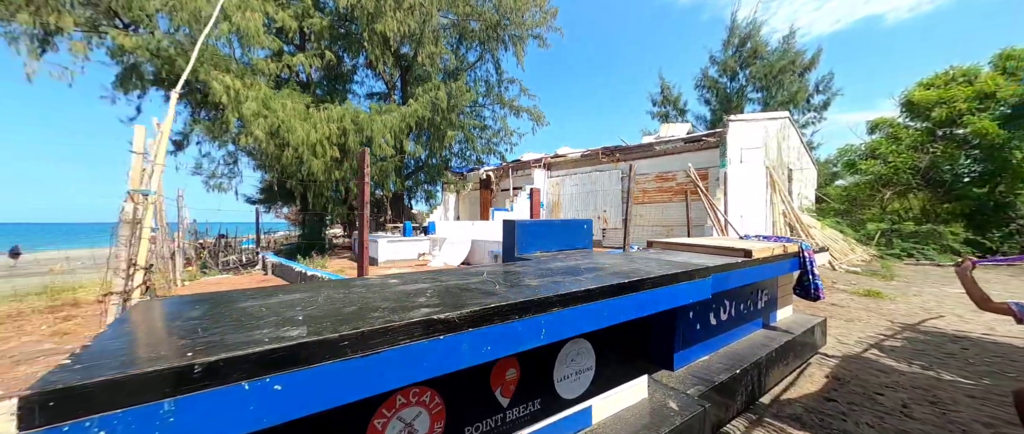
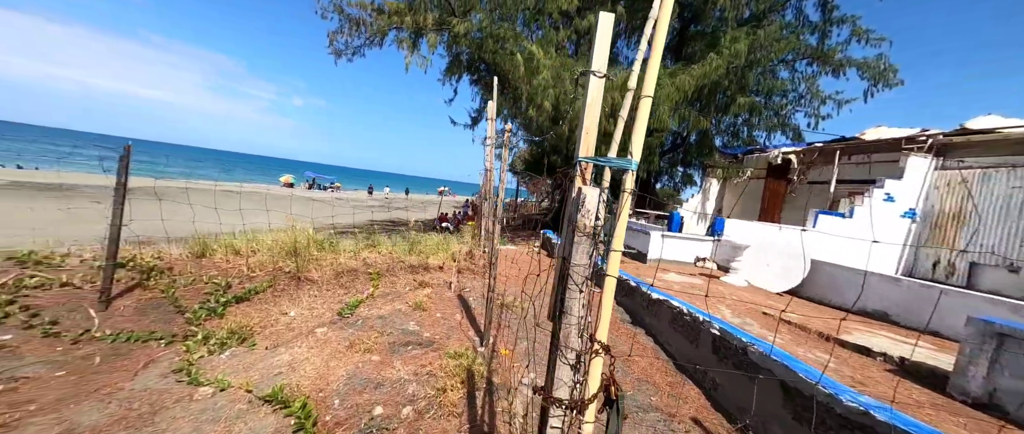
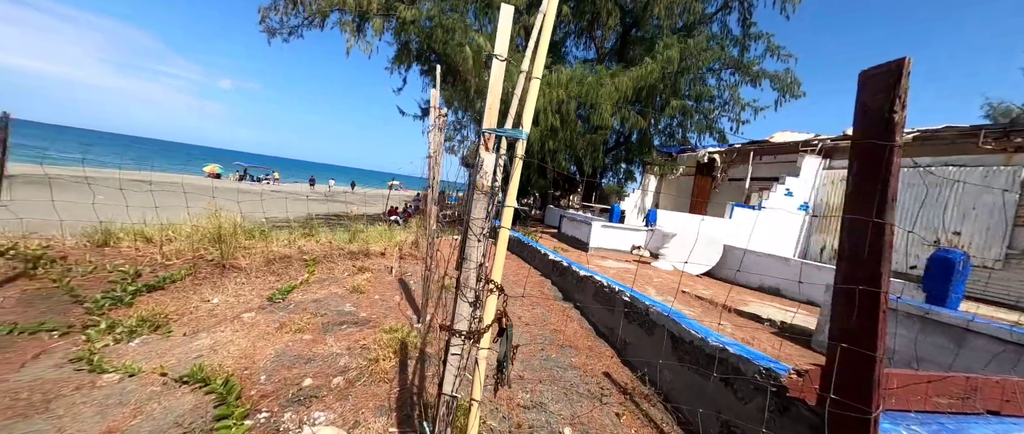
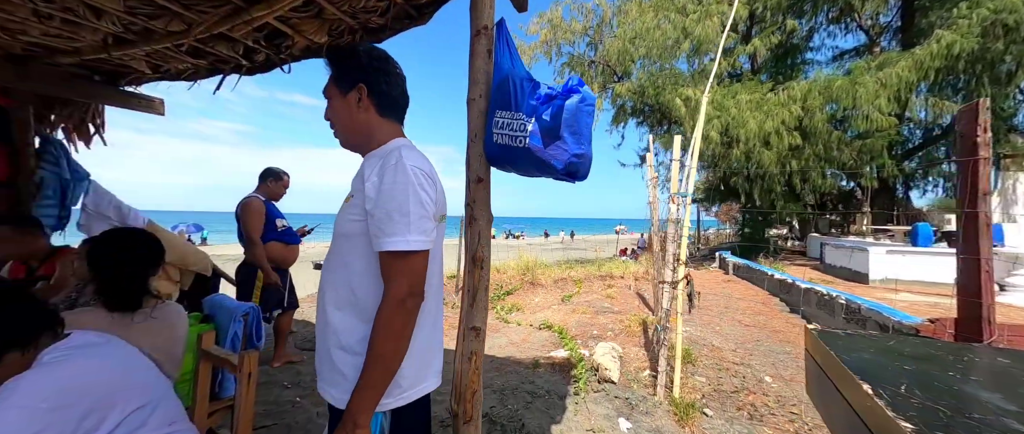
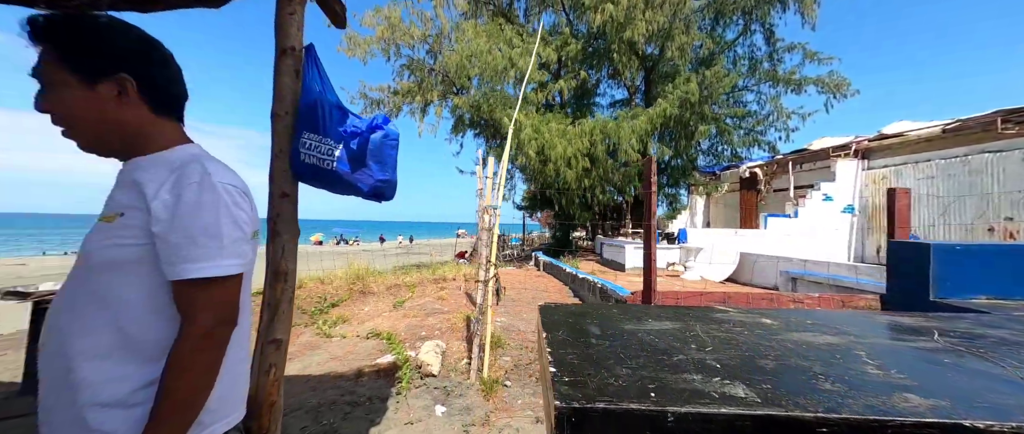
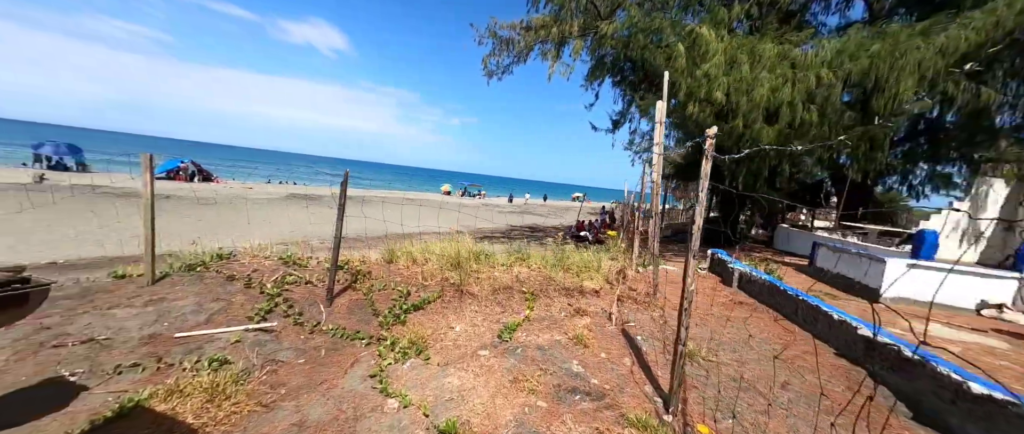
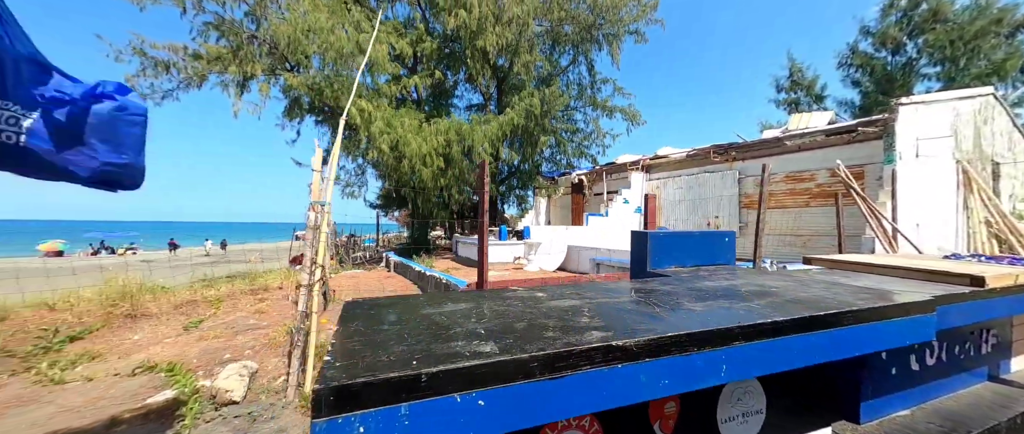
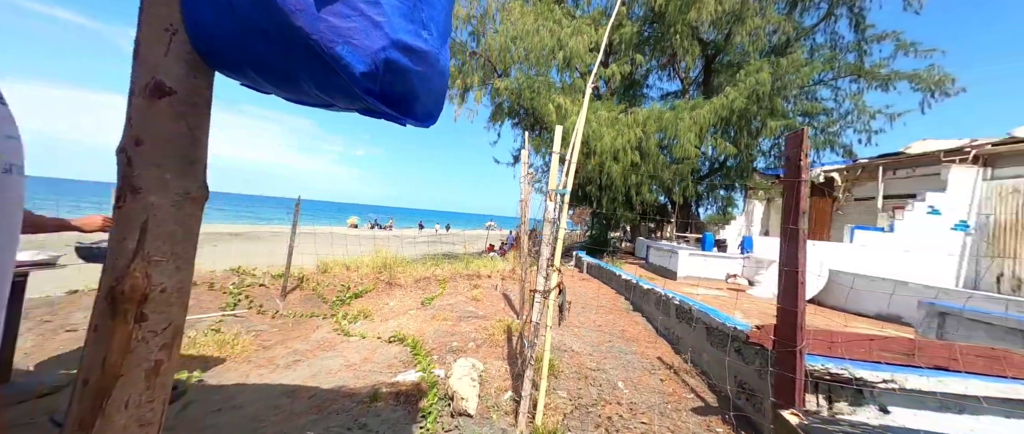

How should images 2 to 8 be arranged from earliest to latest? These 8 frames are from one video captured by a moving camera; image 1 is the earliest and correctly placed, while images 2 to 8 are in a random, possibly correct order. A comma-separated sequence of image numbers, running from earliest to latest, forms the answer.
7, 5, 4, 8, 3, 2, 6
